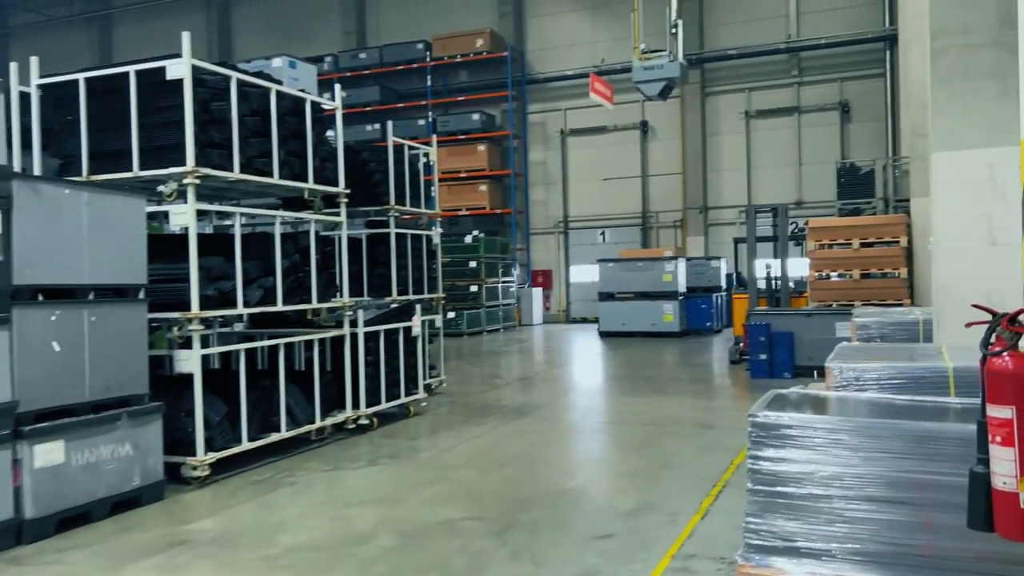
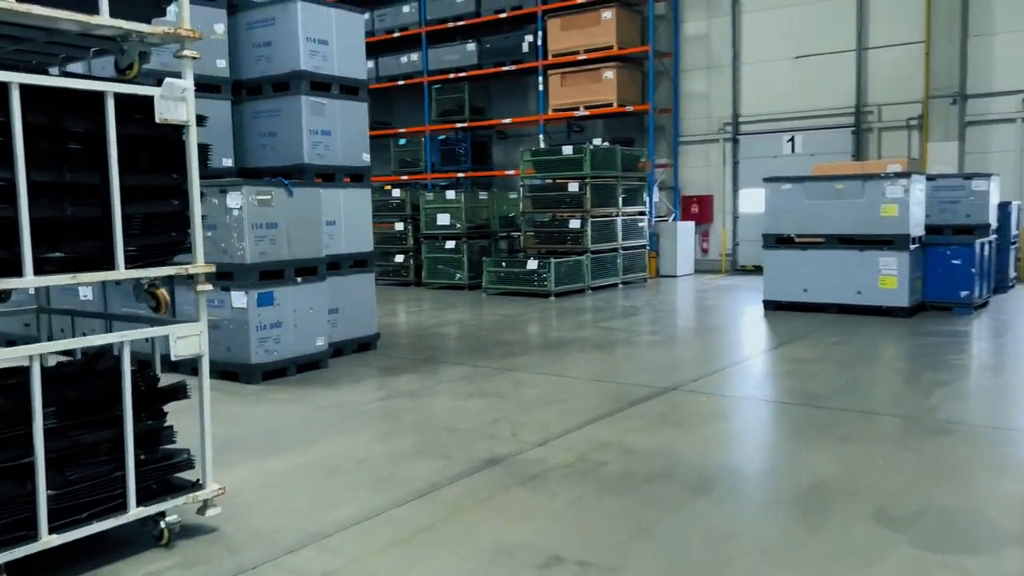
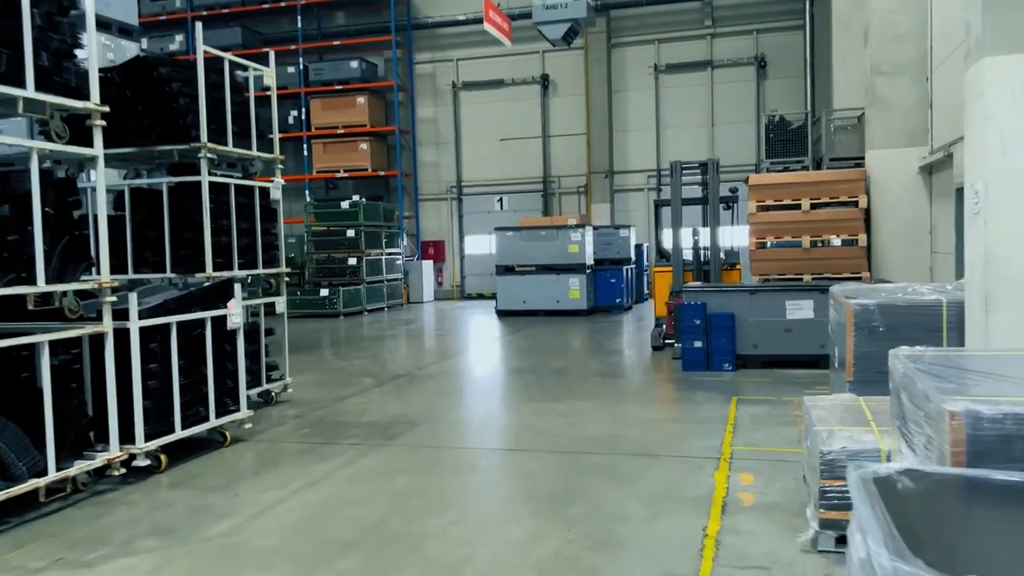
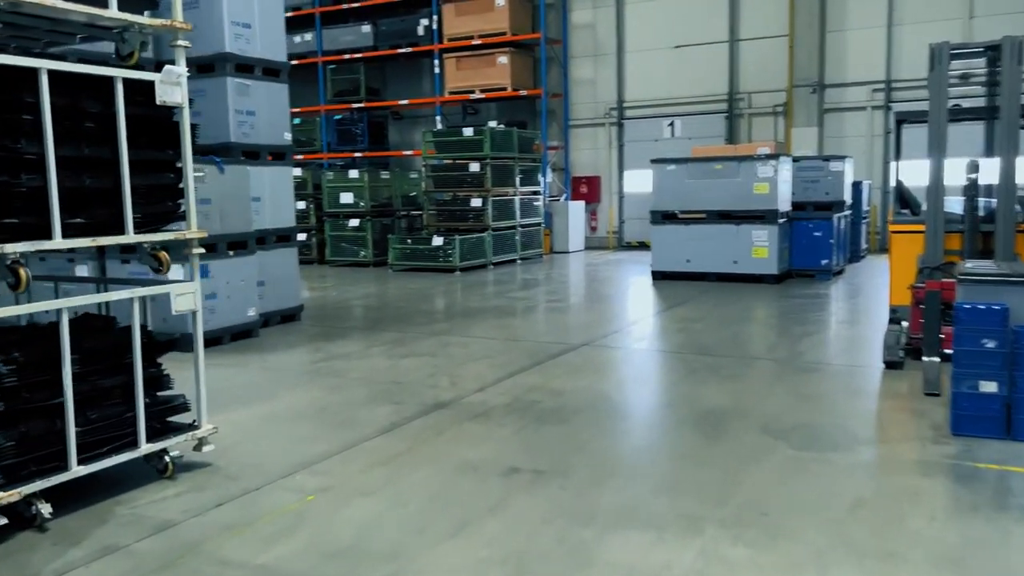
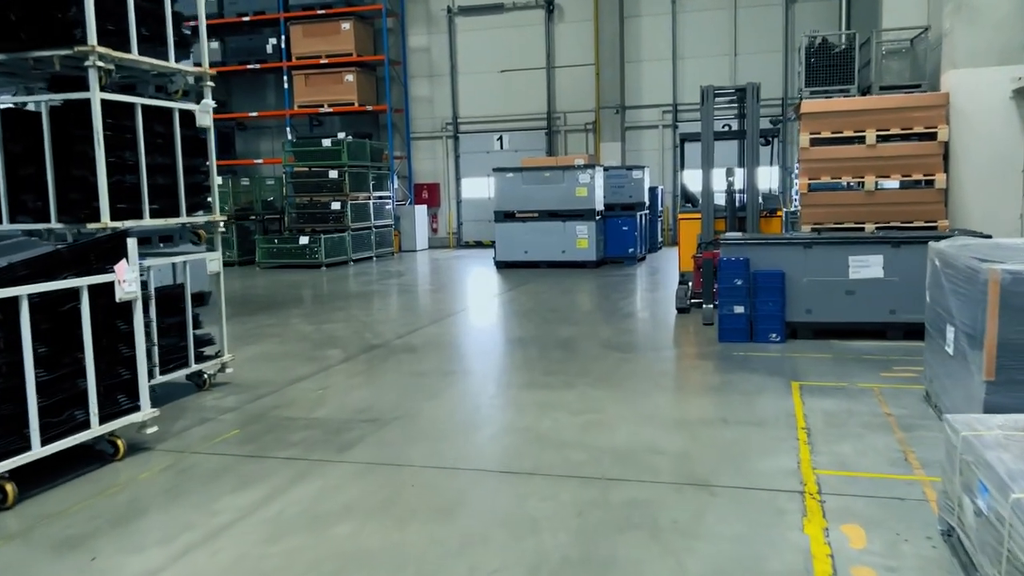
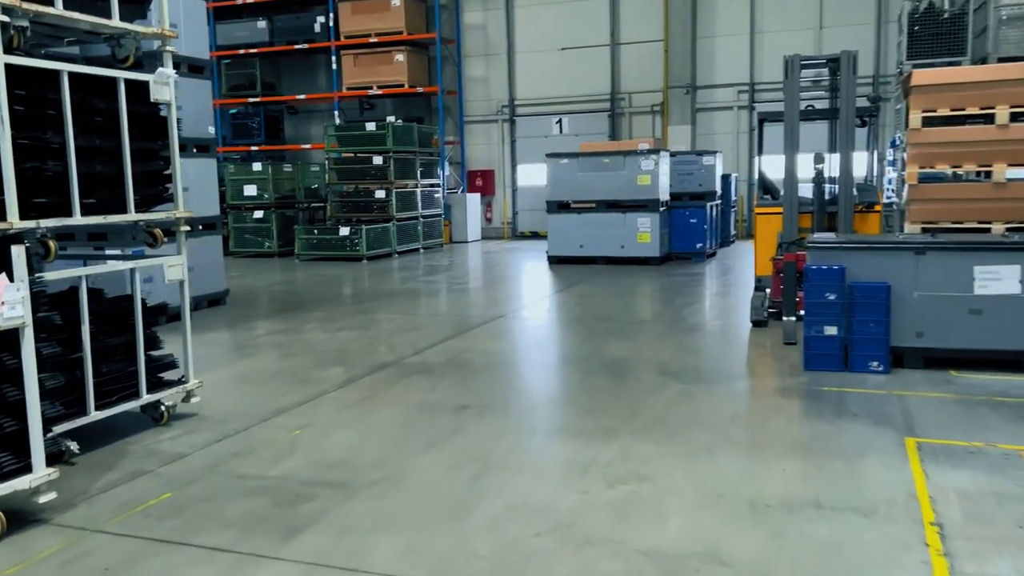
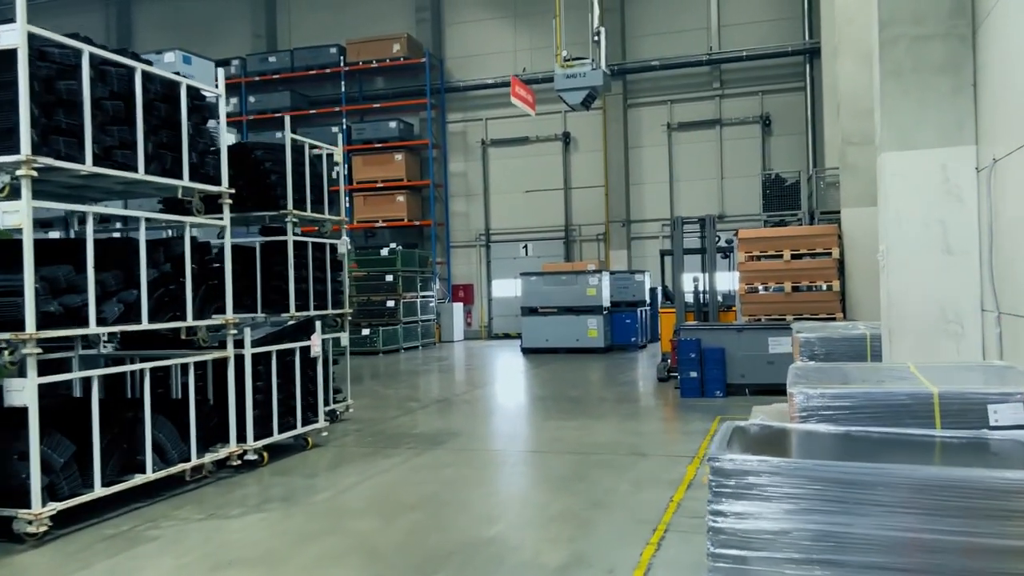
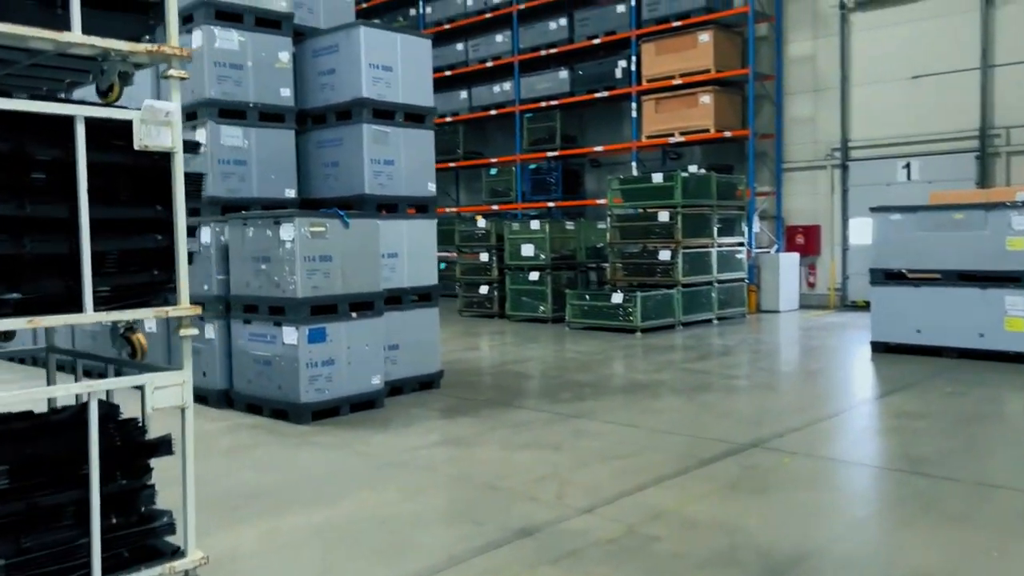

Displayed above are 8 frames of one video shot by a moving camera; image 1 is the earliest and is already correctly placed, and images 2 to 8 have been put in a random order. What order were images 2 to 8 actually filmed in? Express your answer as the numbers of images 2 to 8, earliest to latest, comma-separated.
7, 3, 5, 6, 4, 2, 8
